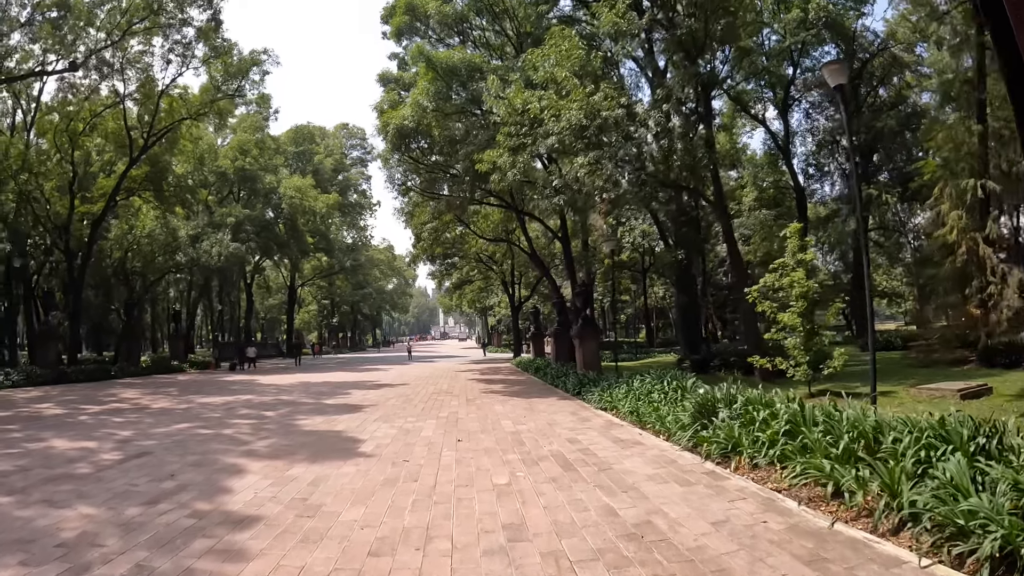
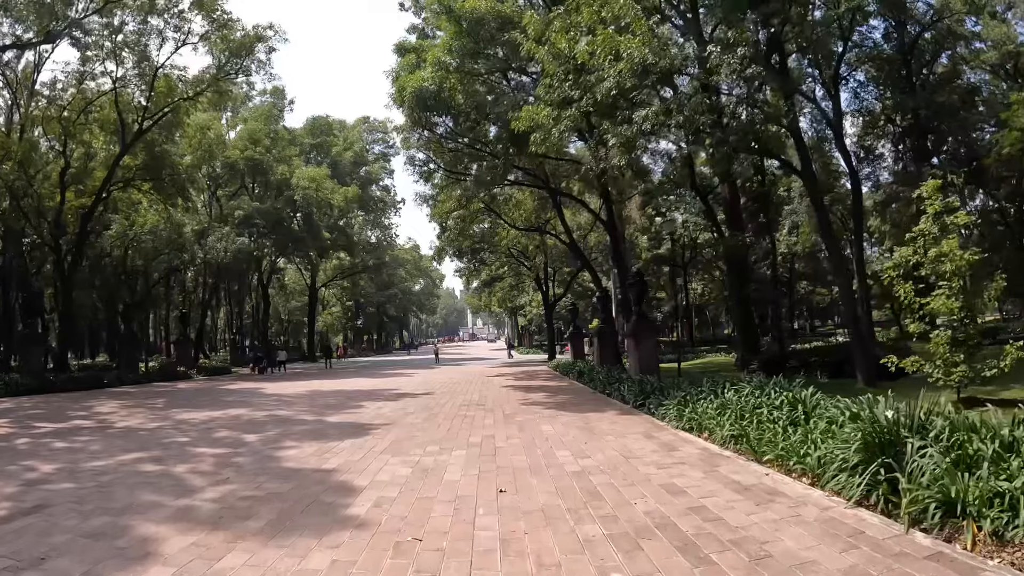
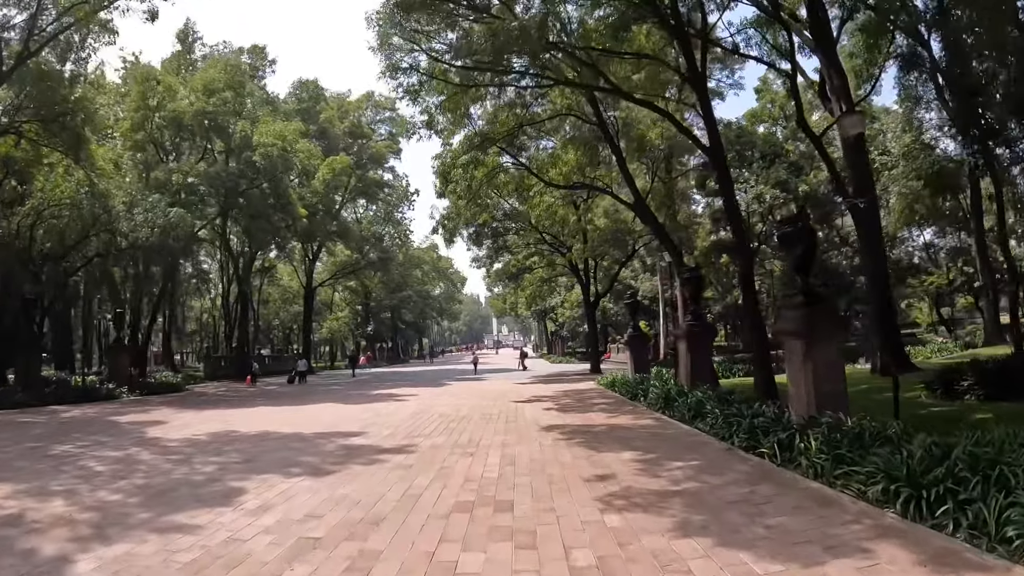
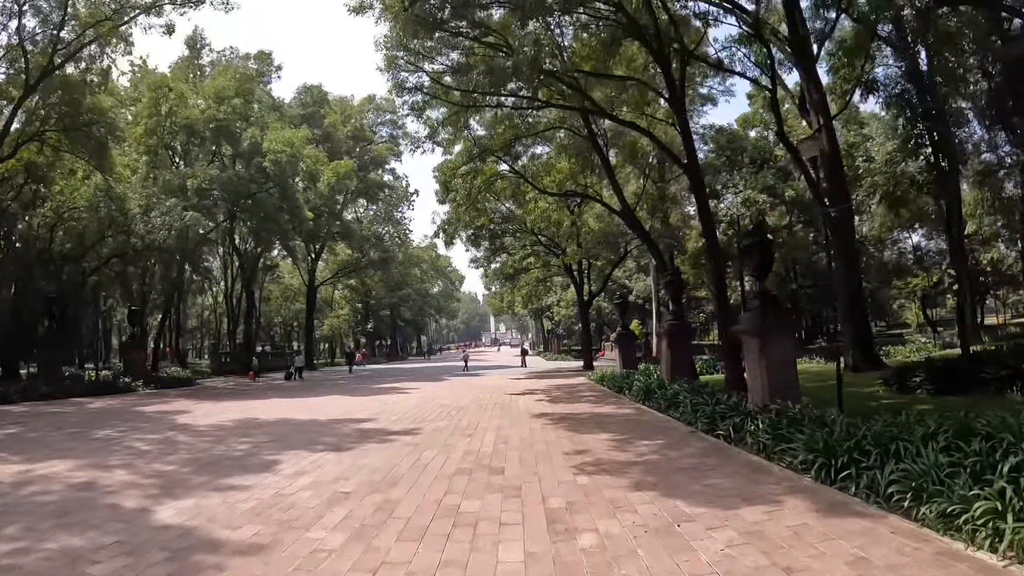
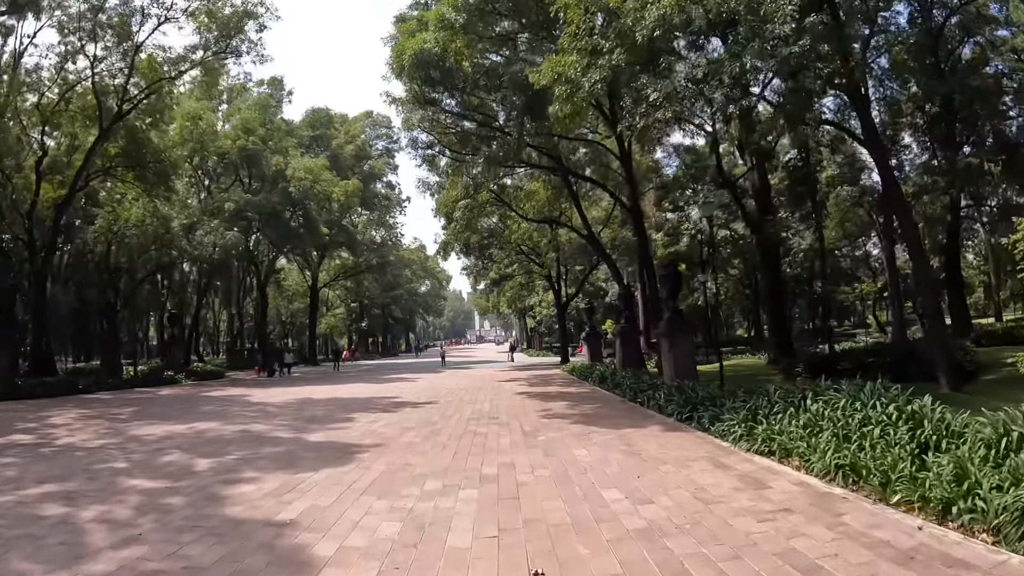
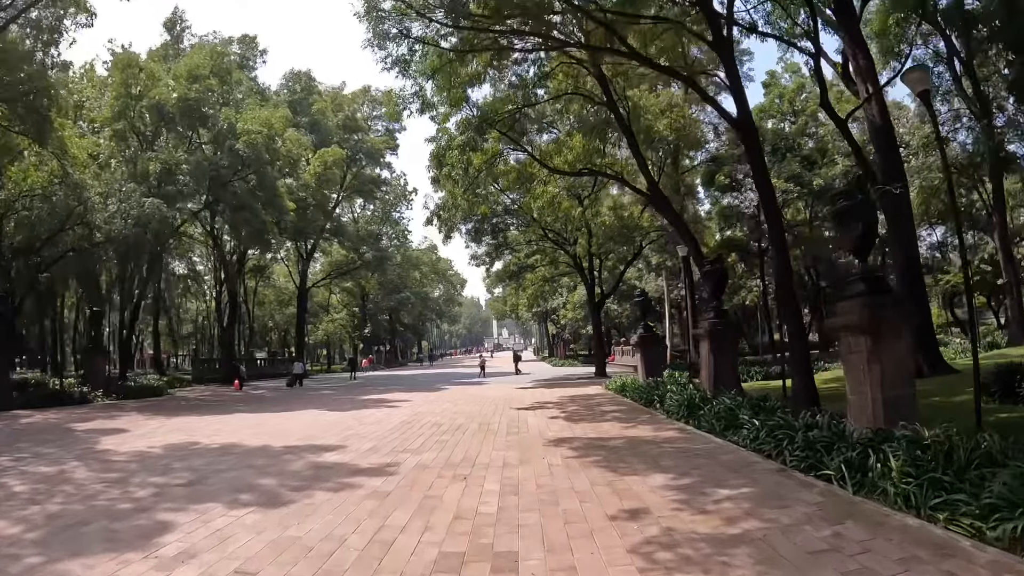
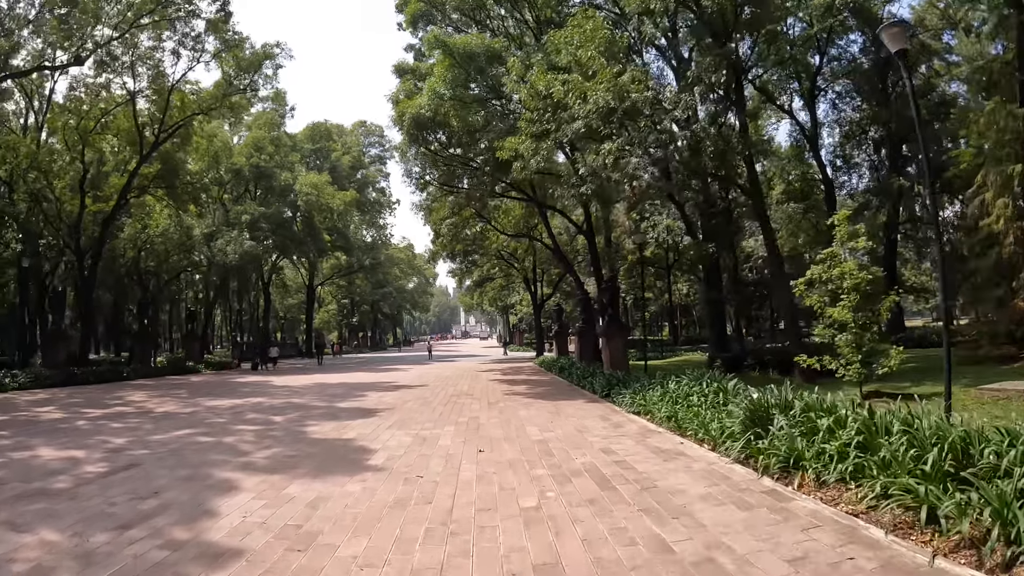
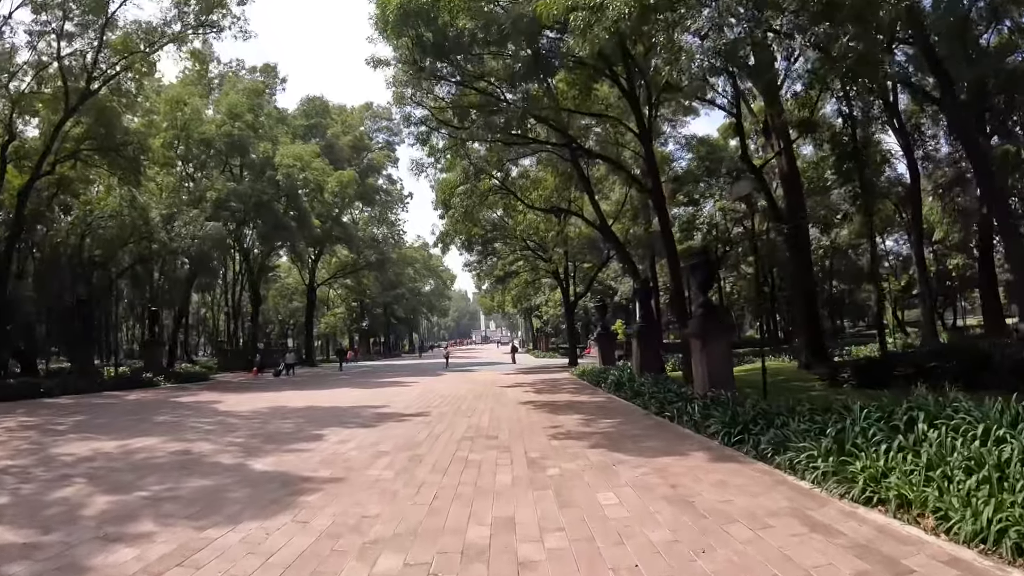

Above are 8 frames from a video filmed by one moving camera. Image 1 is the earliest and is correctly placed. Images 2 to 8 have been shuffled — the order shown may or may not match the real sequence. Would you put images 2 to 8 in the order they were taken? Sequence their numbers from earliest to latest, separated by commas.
7, 2, 5, 8, 4, 3, 6
